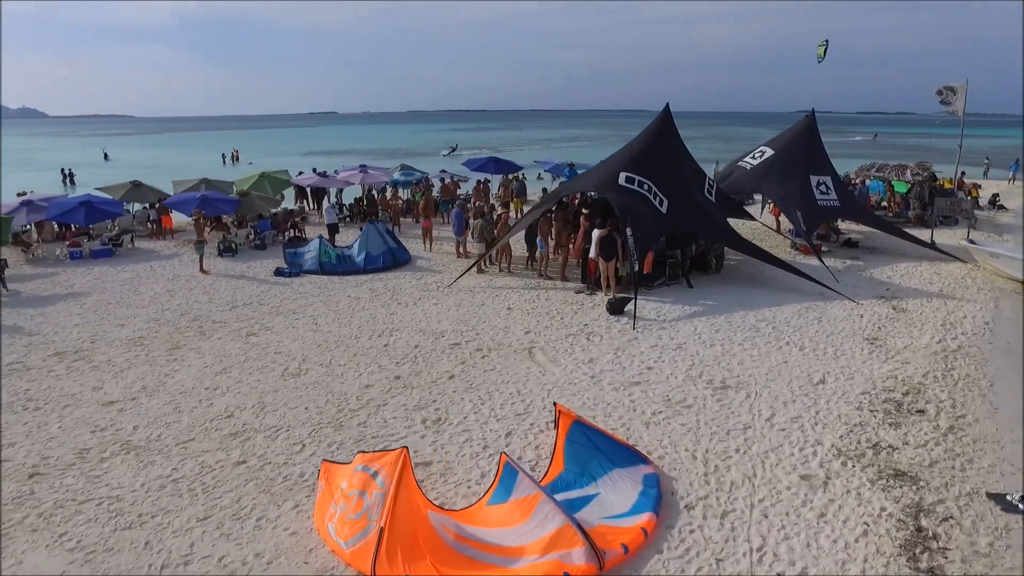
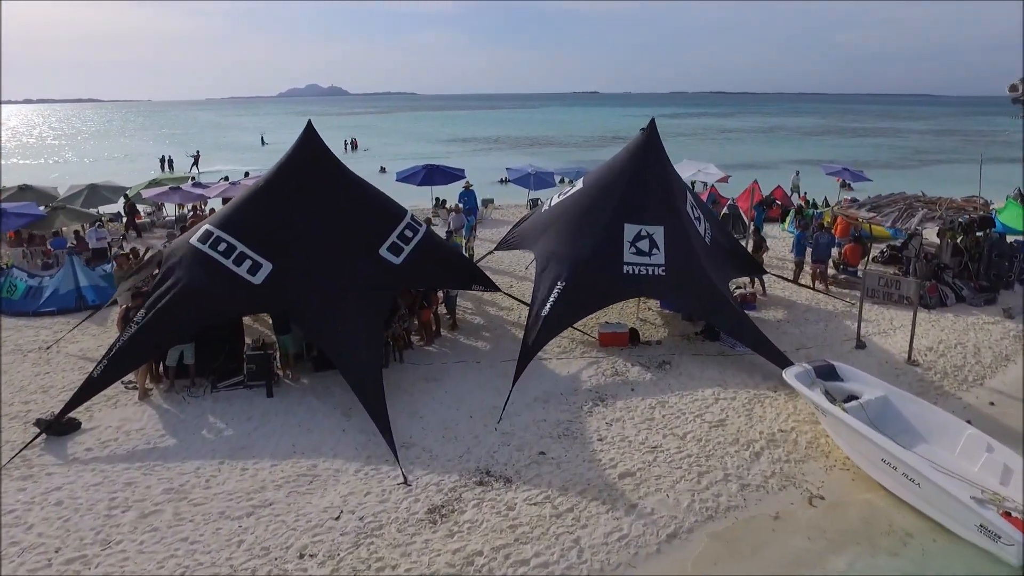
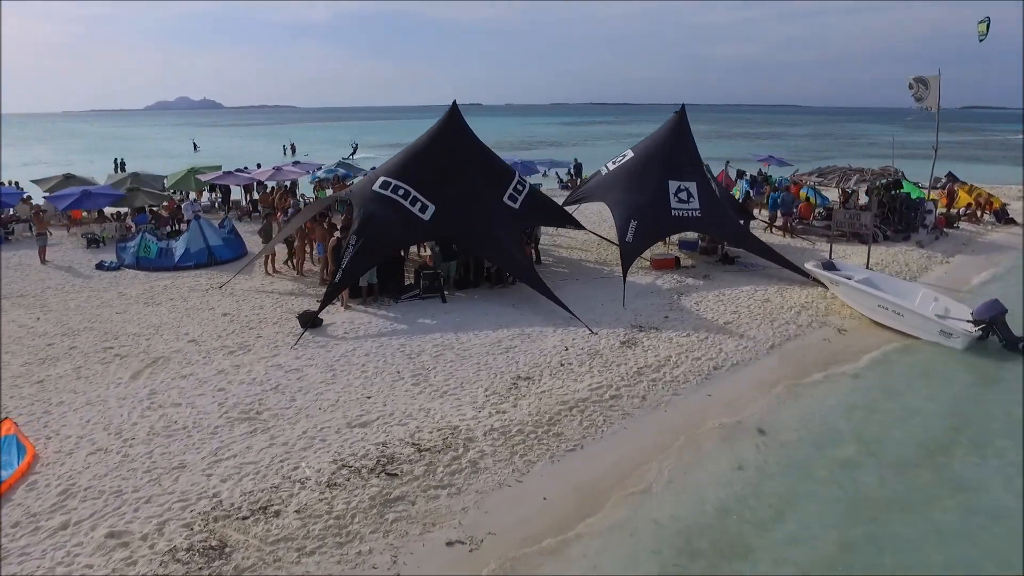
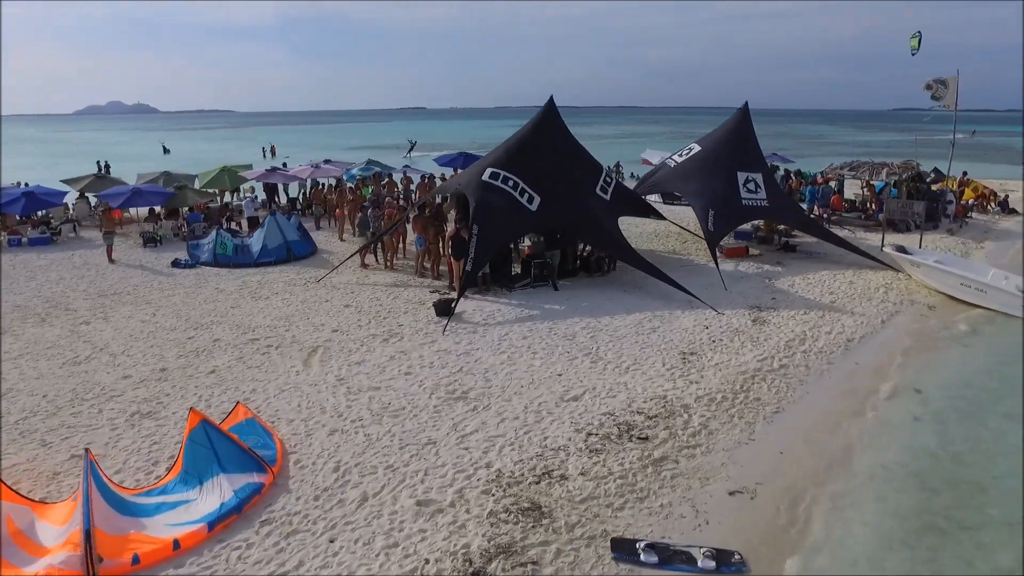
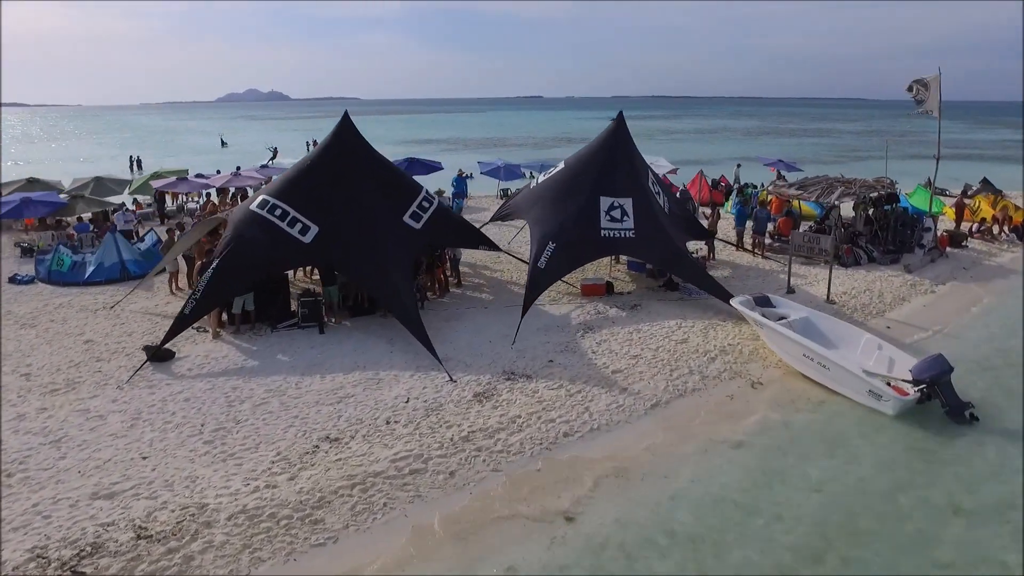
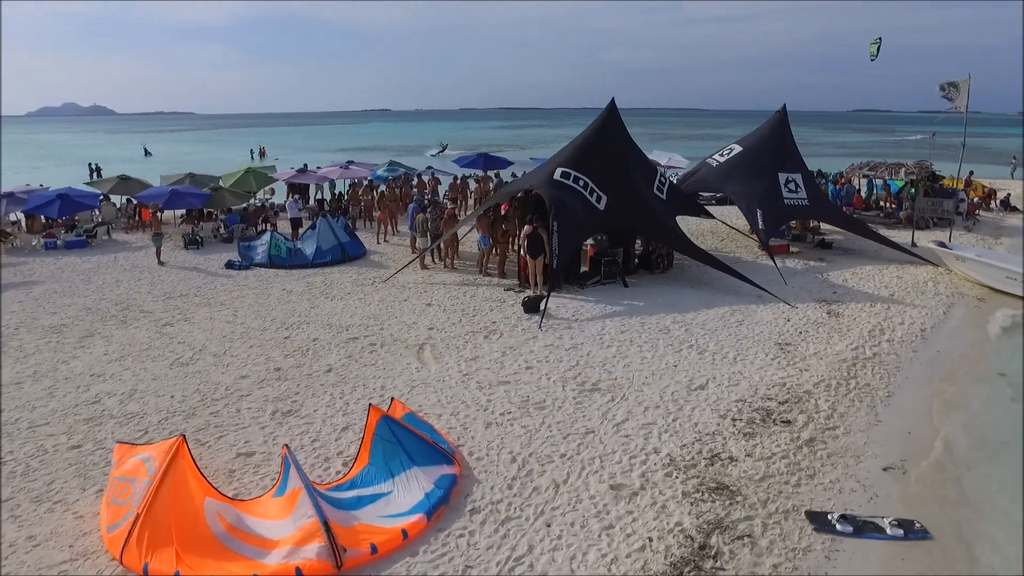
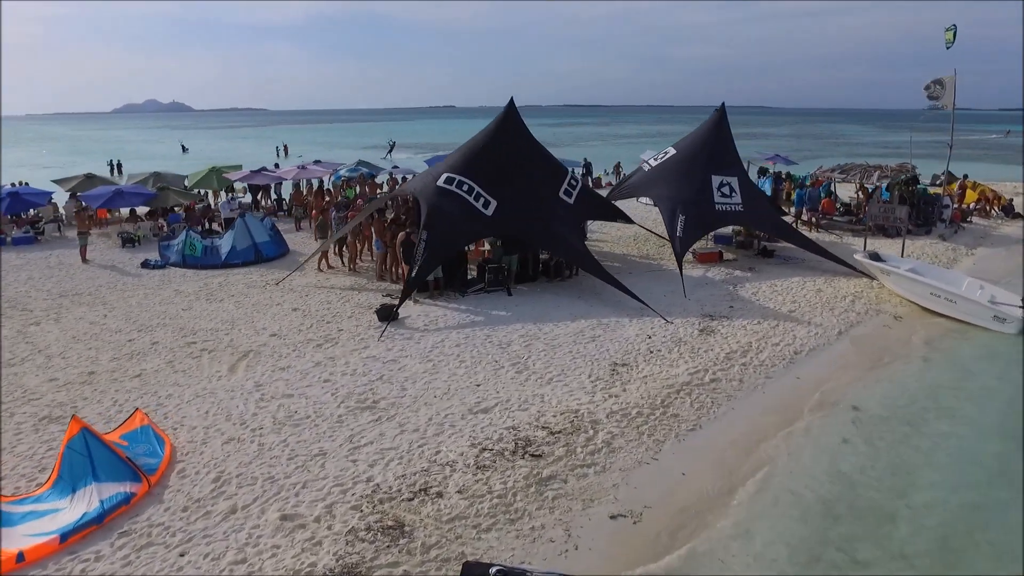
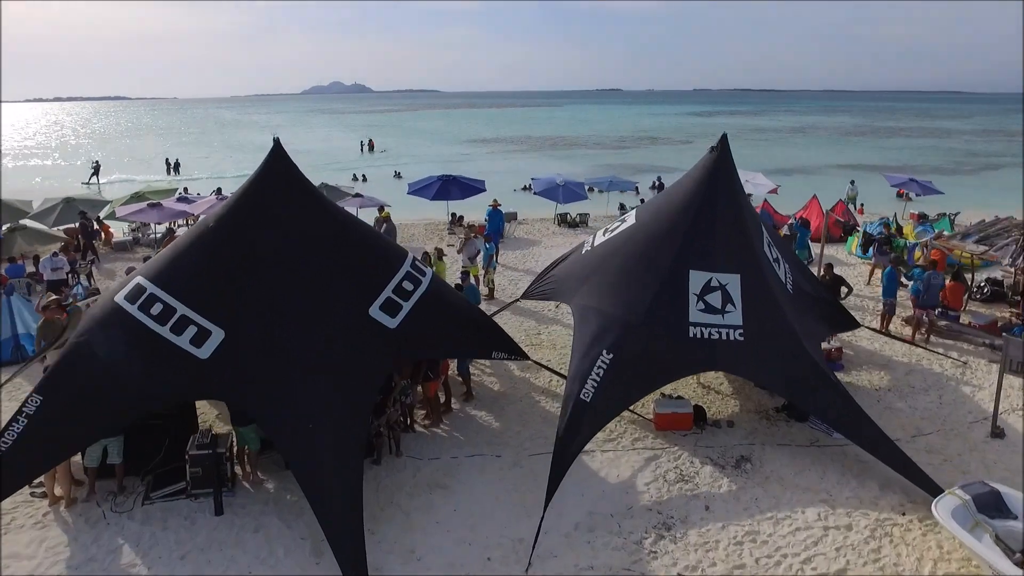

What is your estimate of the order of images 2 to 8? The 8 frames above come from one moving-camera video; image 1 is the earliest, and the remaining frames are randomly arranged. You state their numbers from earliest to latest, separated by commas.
6, 4, 7, 3, 5, 2, 8
